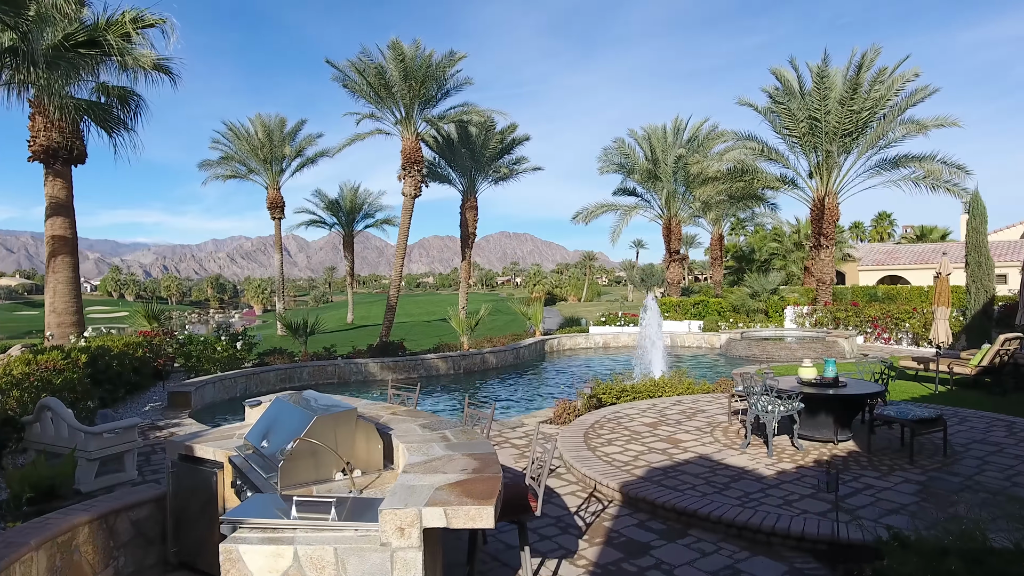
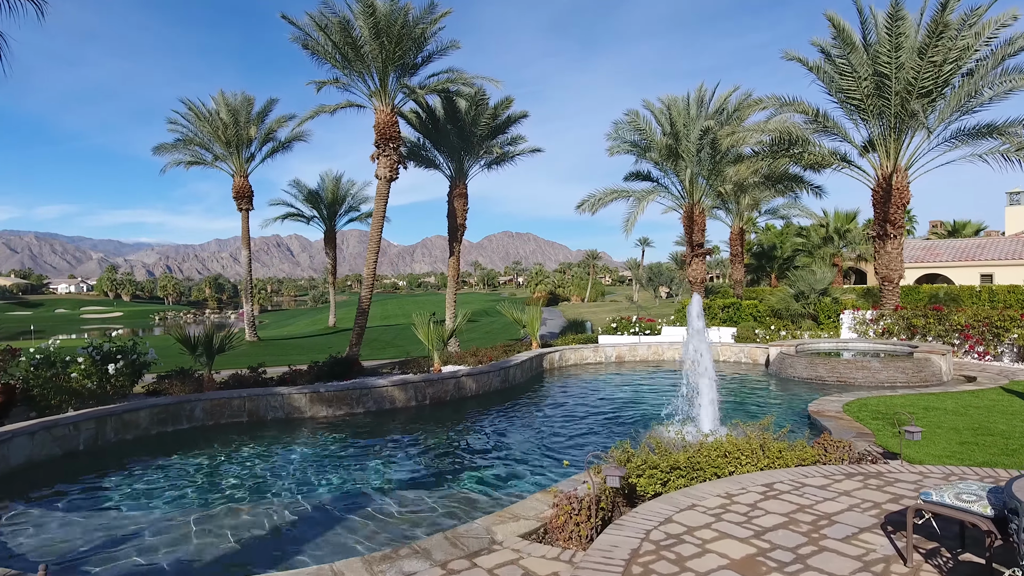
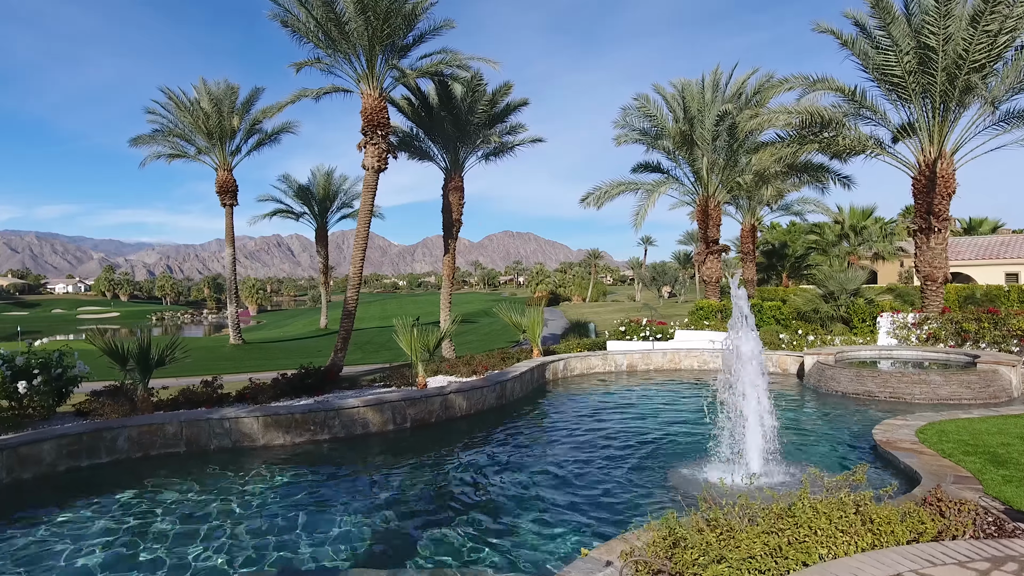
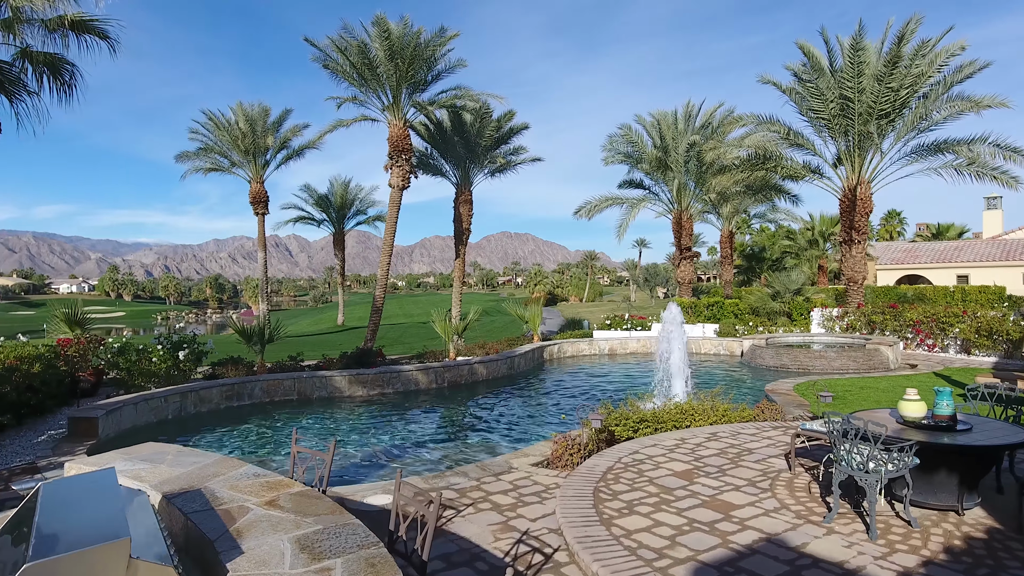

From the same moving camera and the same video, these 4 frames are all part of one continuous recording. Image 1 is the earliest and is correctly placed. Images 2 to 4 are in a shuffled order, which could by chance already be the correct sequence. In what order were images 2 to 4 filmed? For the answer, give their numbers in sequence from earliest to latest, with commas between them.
4, 2, 3
